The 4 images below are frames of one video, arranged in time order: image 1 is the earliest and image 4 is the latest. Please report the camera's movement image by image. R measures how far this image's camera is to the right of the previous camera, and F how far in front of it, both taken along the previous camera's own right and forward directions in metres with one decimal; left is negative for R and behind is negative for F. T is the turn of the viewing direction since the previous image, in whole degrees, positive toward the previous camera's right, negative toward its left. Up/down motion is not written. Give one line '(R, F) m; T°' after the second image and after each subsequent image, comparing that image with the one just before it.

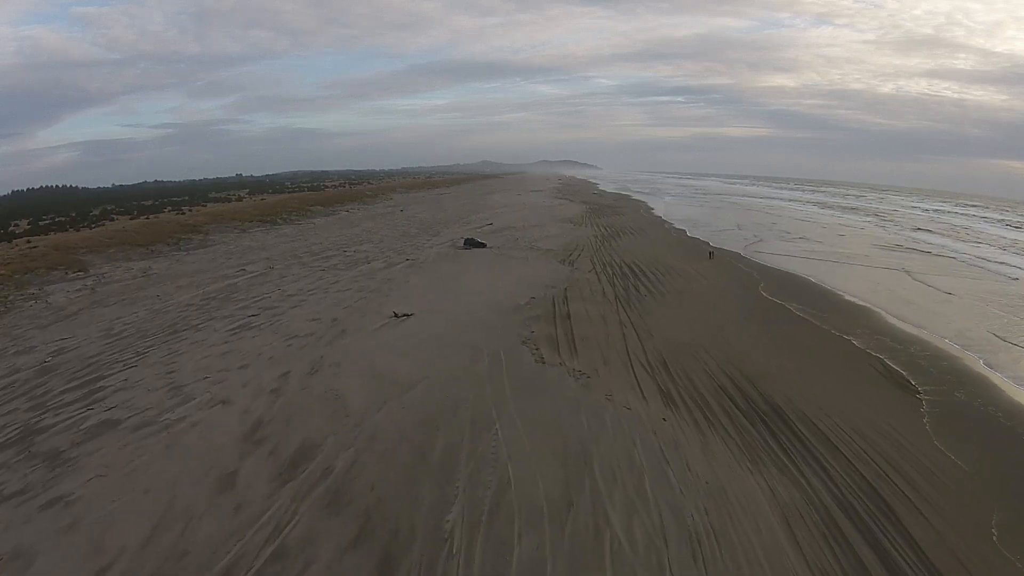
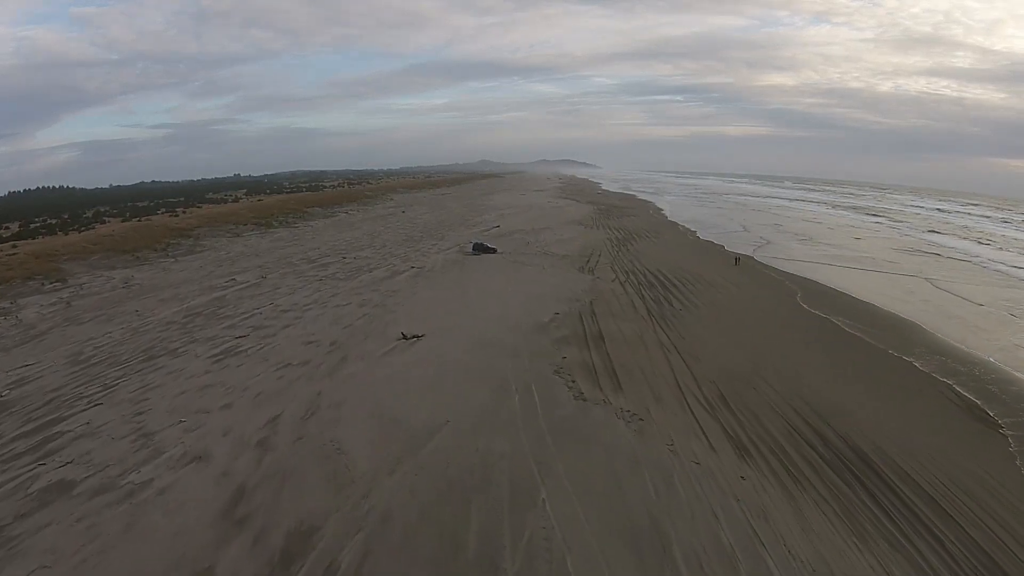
(-0.4, +0.9) m; 0°
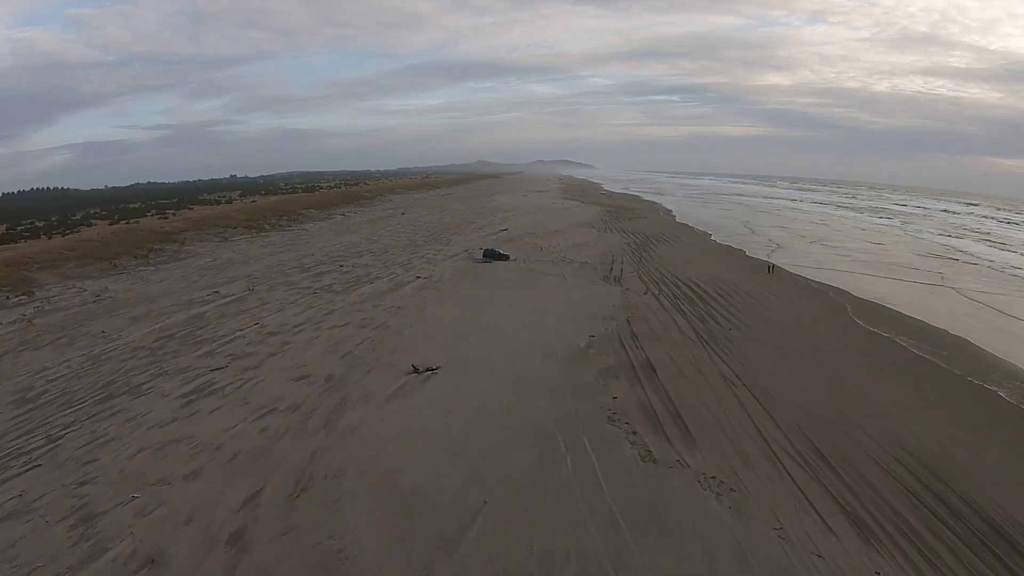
(-0.4, +1.1) m; 0°
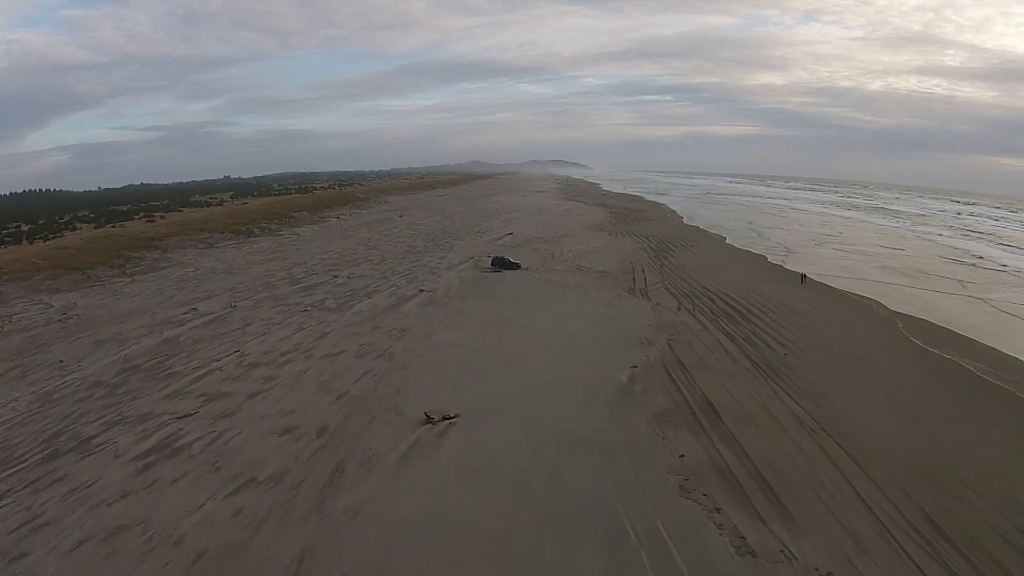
(-0.4, +0.9) m; +1°
